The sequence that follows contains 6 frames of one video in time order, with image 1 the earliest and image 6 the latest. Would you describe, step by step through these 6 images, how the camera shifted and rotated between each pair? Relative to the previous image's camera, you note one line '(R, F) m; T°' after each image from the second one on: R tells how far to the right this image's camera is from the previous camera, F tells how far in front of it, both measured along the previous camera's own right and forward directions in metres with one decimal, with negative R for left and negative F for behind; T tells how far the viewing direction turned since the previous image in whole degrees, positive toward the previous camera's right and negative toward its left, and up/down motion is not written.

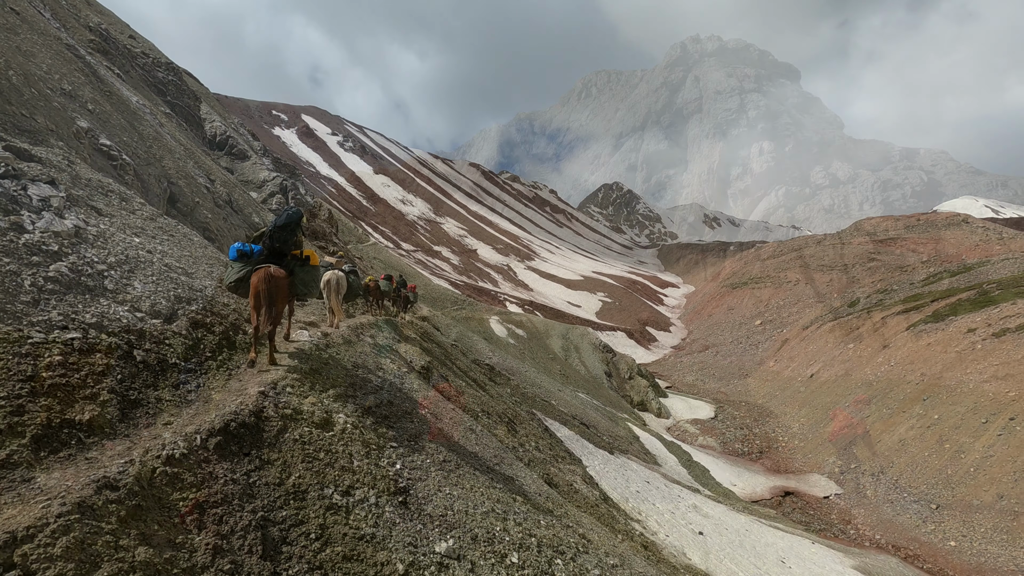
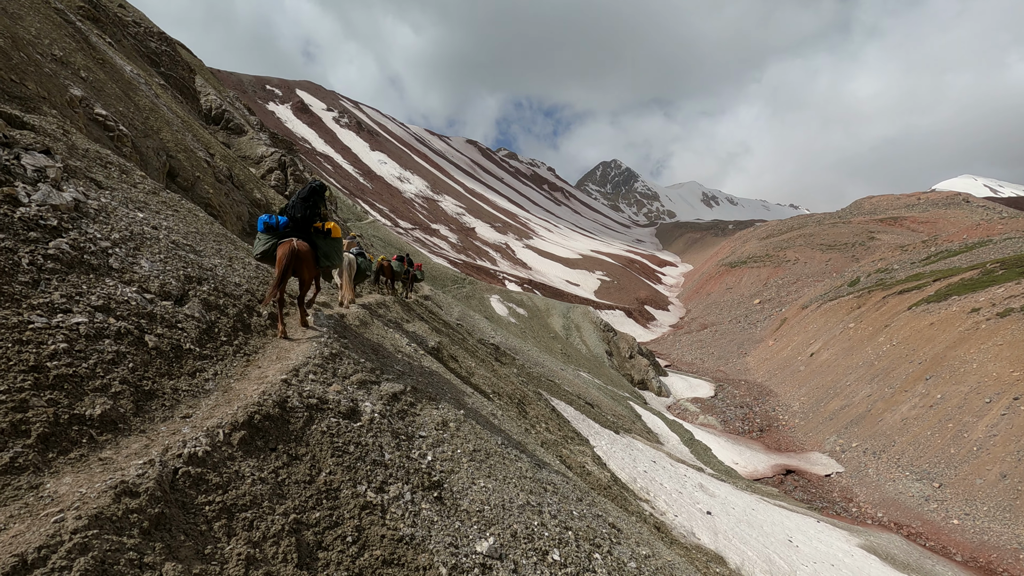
(-0.6, +0.5) m; 0°
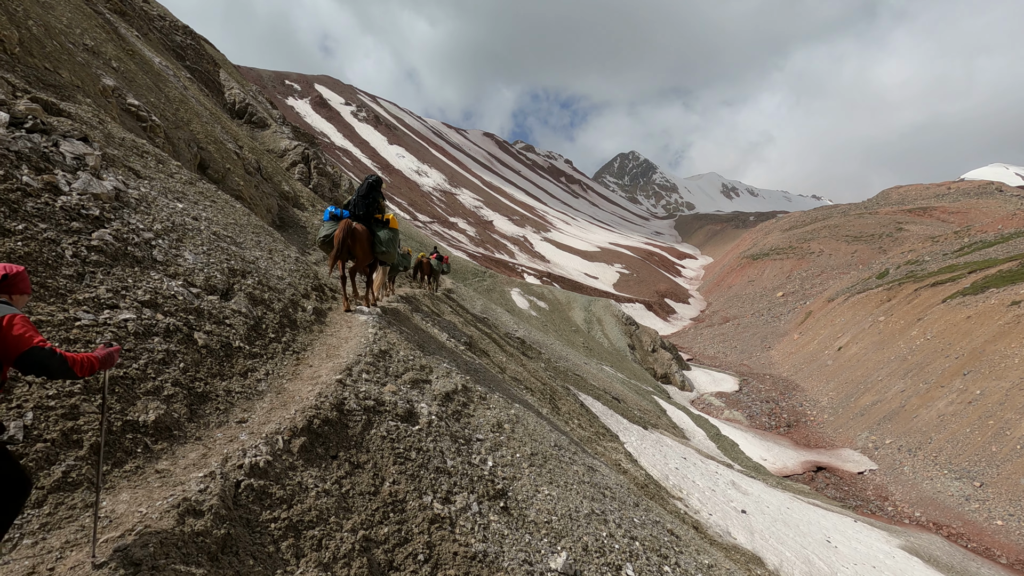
(-0.7, +0.5) m; -2°
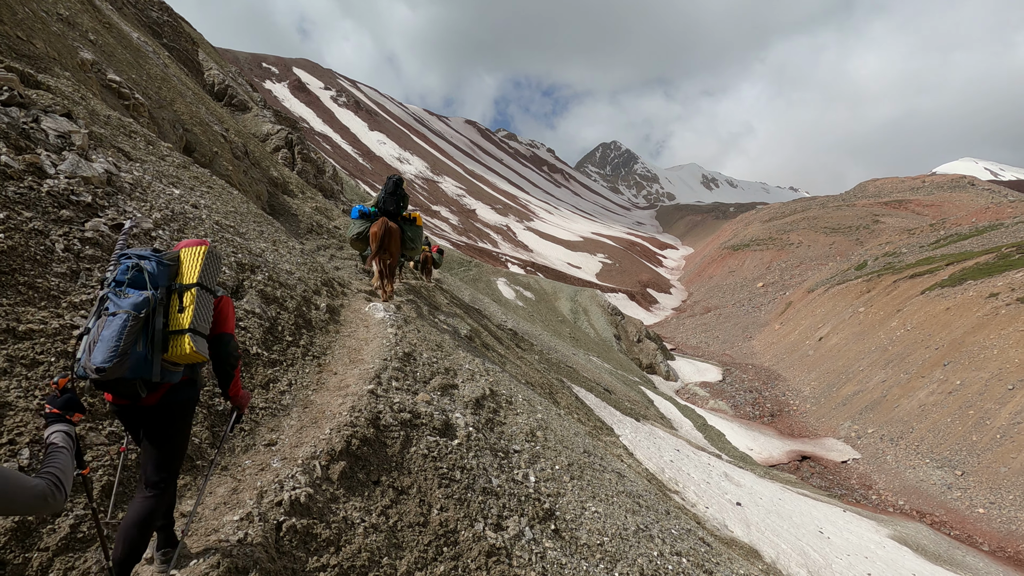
(-0.7, +0.5) m; +2°
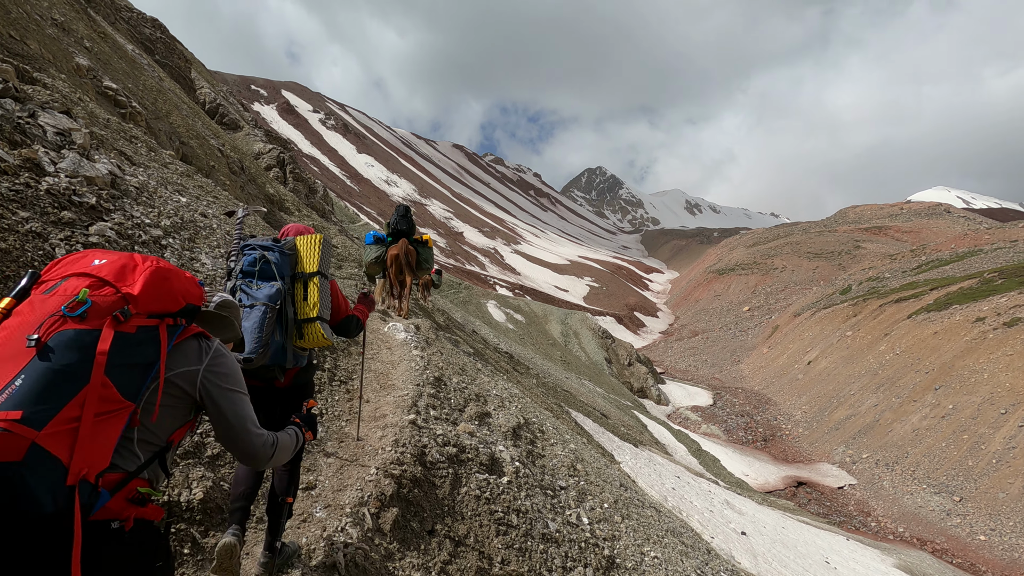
(-0.7, +0.5) m; +2°
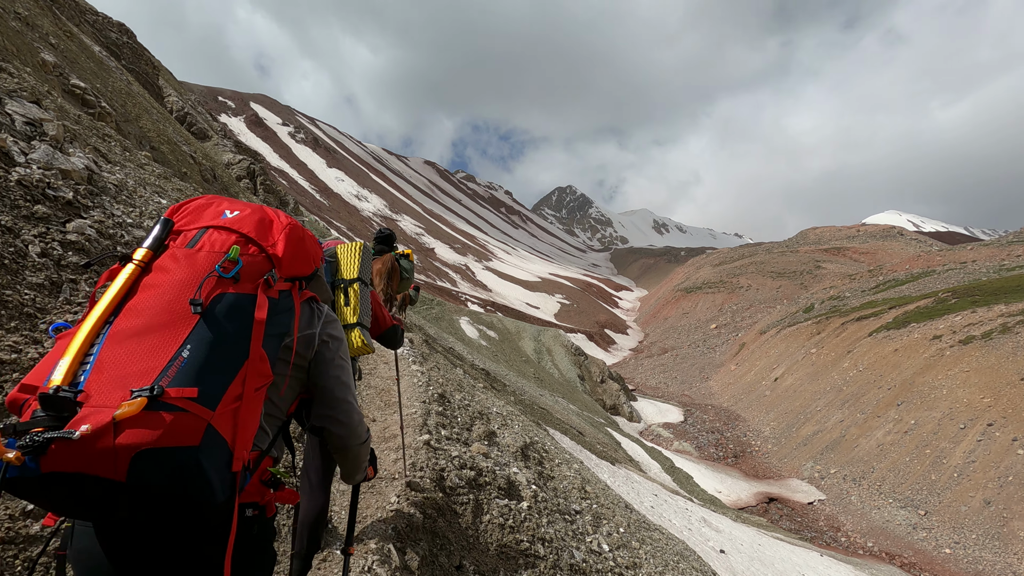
(-0.5, +0.2) m; +4°
